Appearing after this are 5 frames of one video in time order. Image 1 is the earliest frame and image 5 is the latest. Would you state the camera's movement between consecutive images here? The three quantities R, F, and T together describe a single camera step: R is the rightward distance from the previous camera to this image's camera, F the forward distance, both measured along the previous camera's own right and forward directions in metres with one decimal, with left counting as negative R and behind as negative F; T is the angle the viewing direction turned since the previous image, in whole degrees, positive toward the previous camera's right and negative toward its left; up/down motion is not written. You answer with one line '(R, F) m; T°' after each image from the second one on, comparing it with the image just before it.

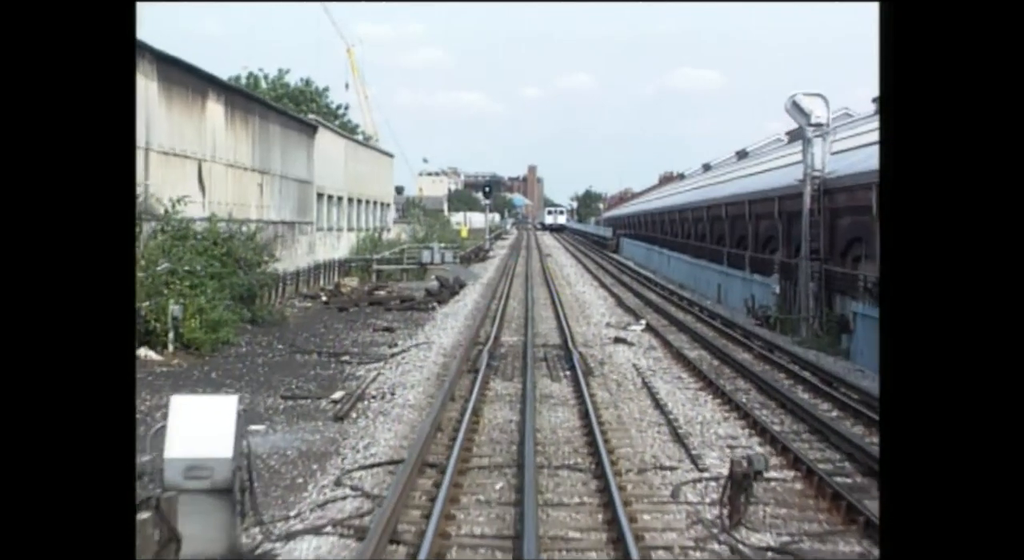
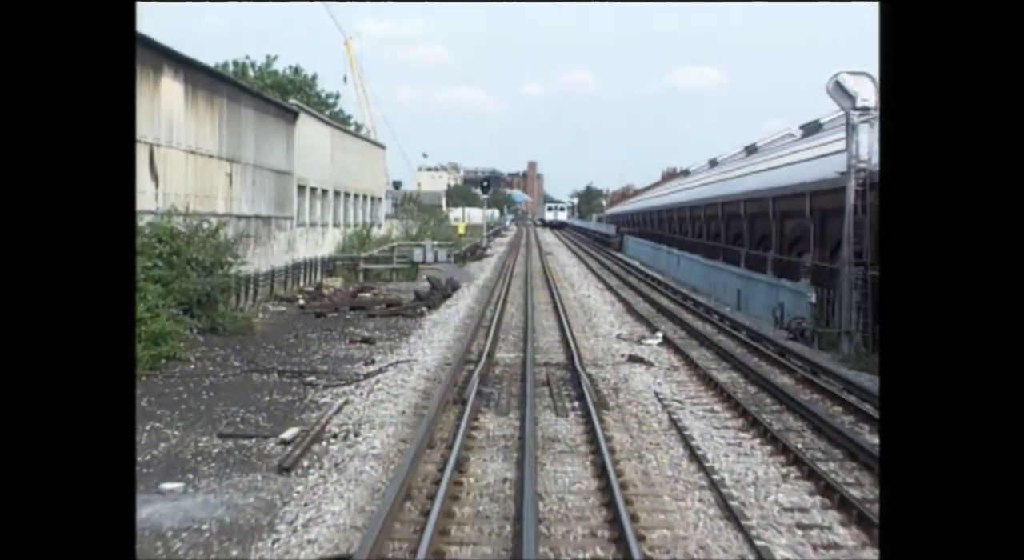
(0.0, +2.2) m; 0°
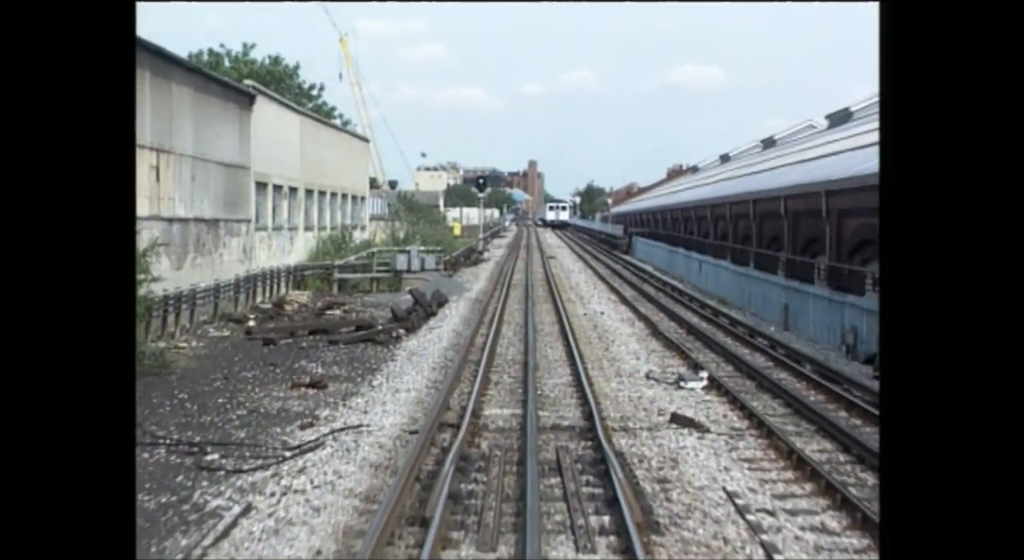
(+0.1, +3.8) m; 0°
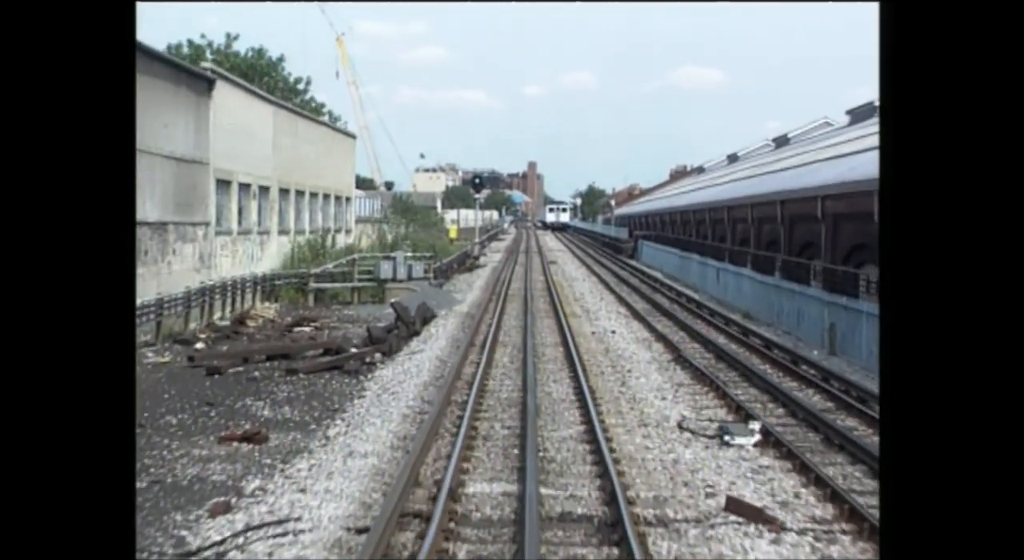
(0.0, +2.6) m; 0°
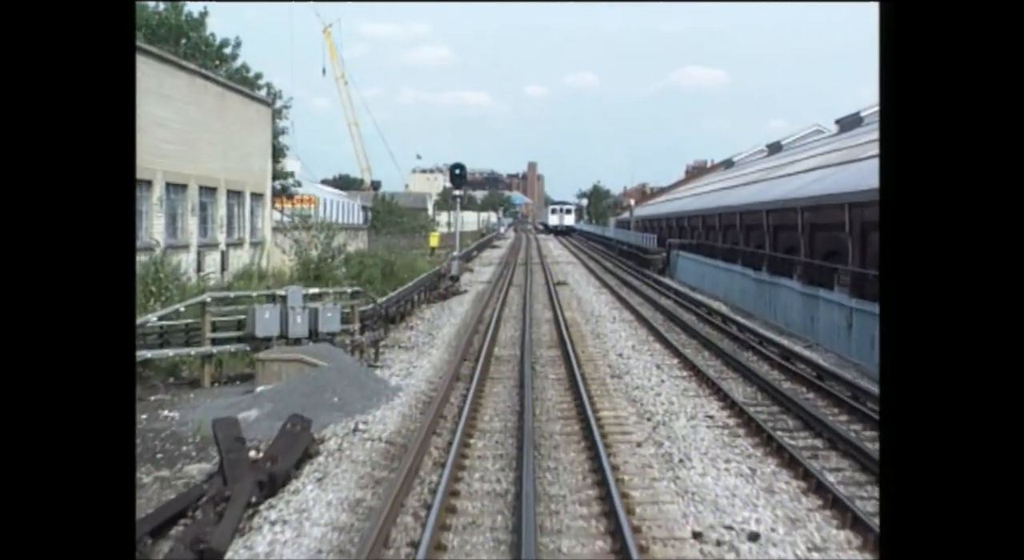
(+0.2, +10.3) m; 0°
